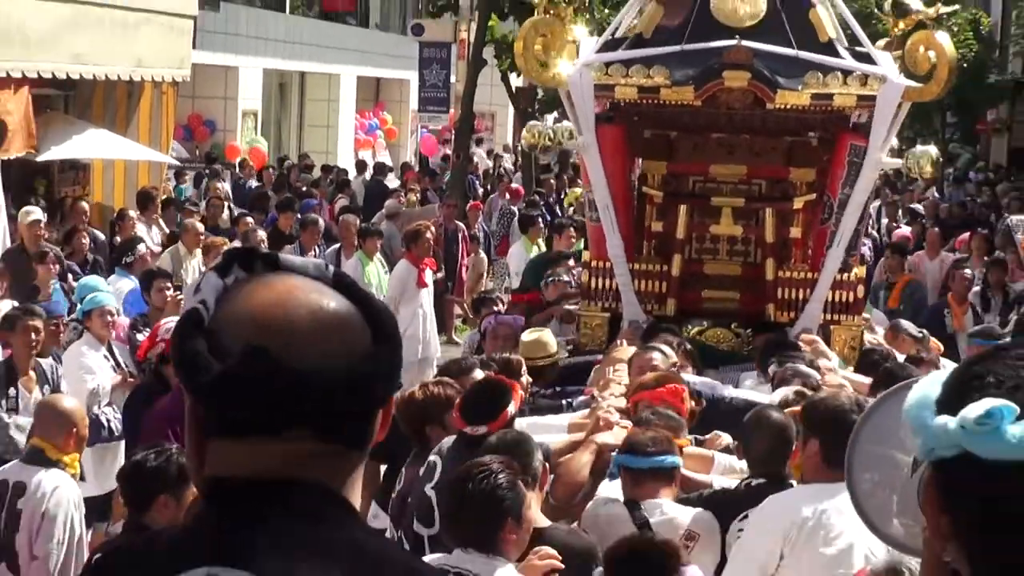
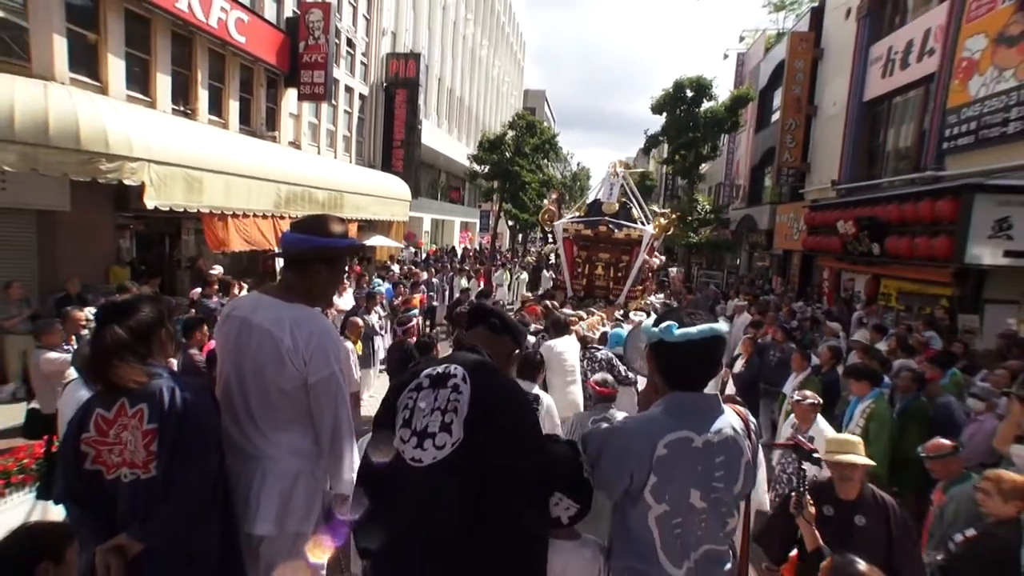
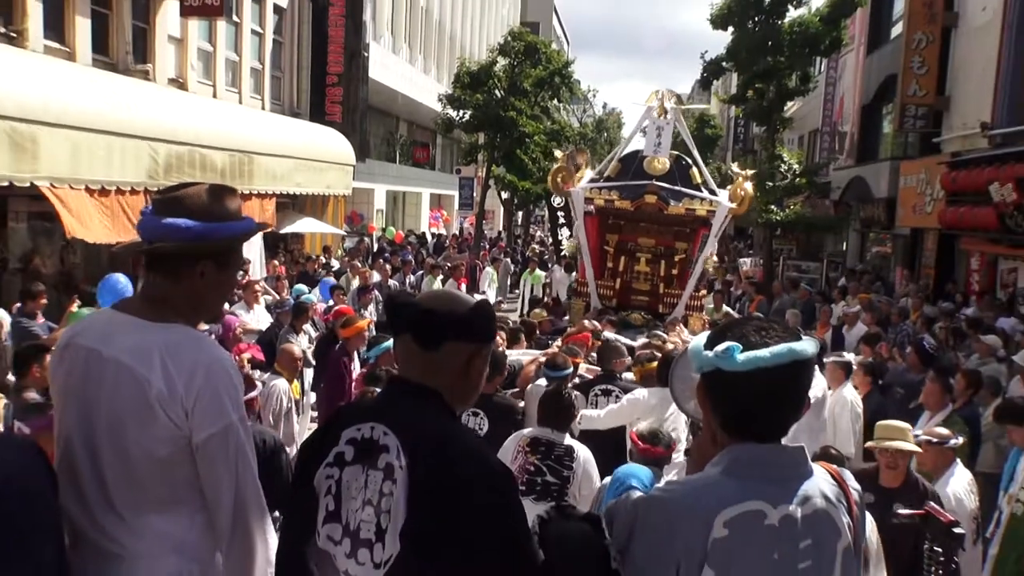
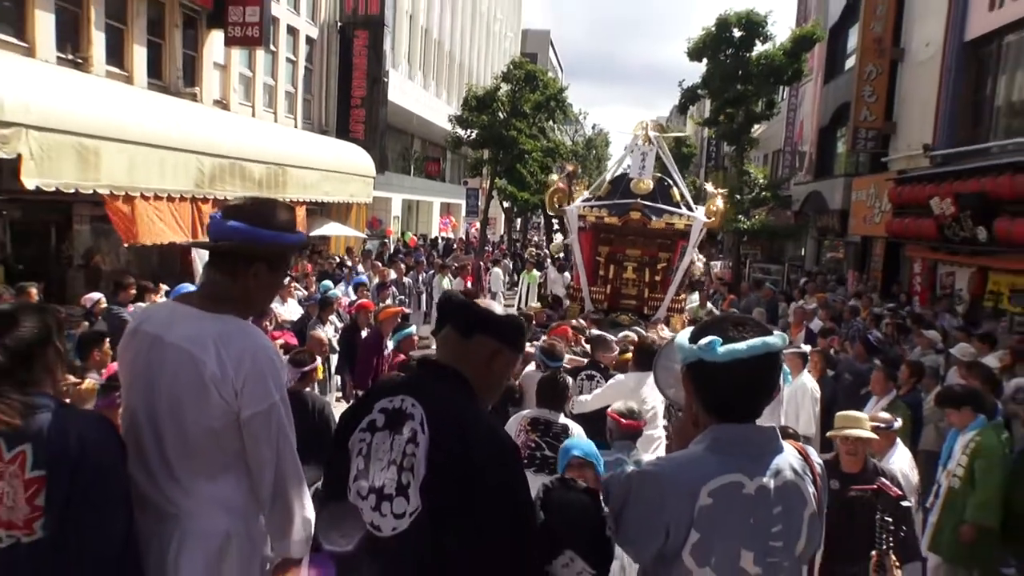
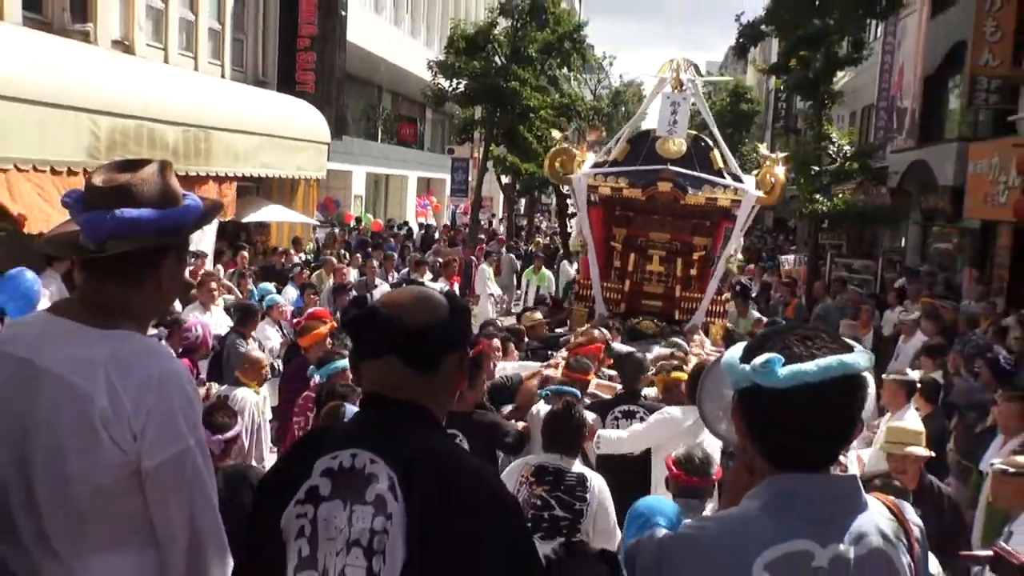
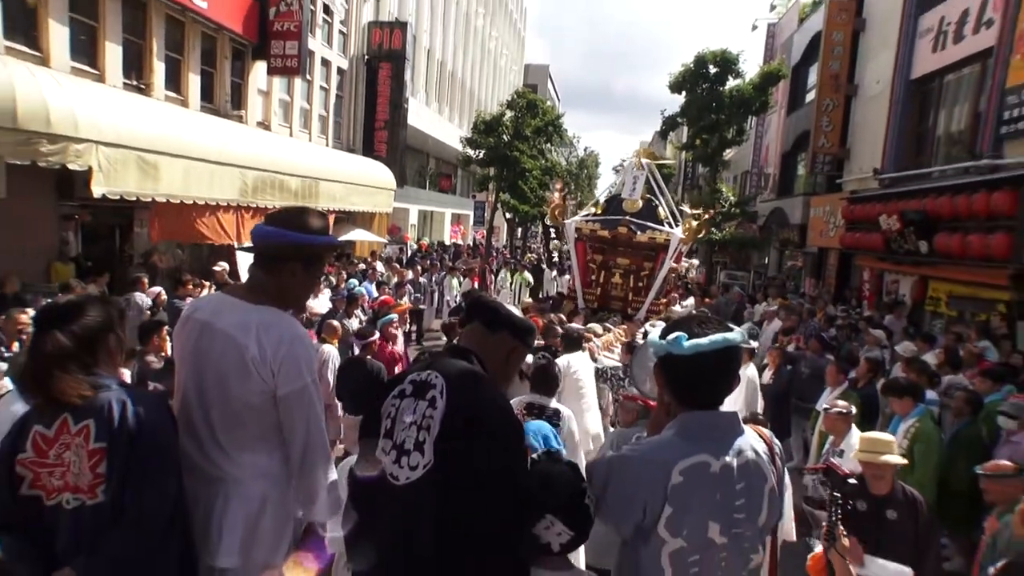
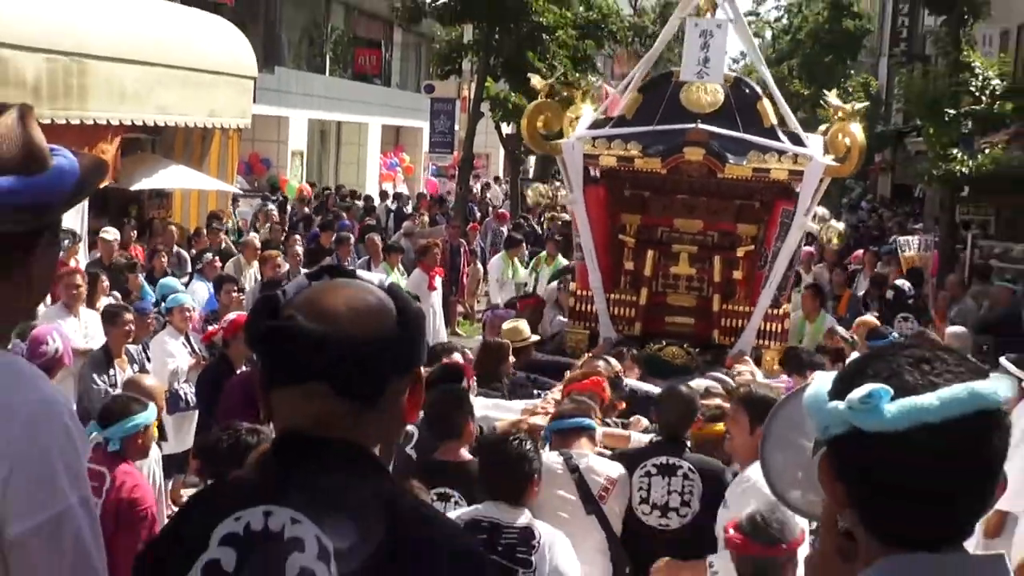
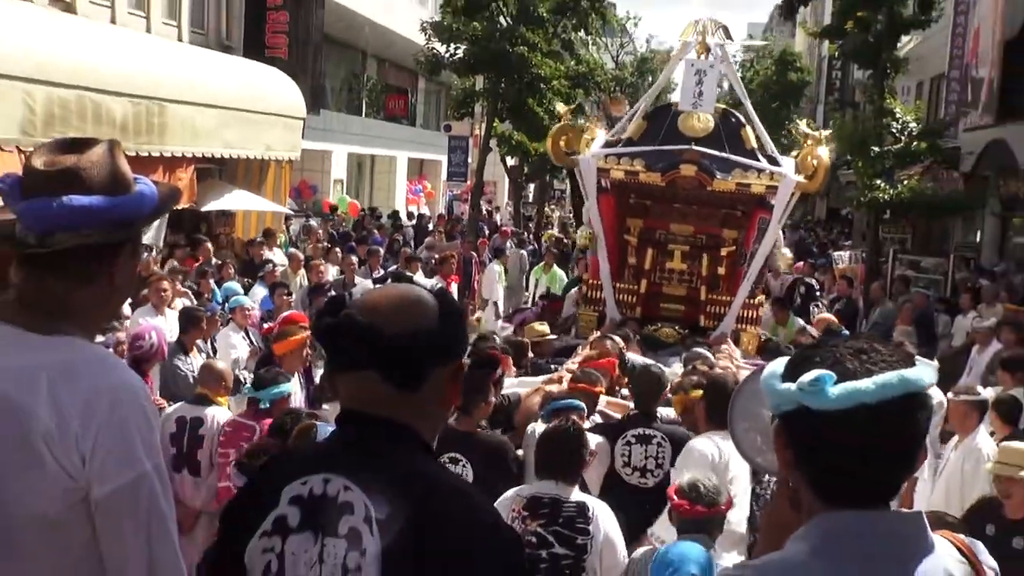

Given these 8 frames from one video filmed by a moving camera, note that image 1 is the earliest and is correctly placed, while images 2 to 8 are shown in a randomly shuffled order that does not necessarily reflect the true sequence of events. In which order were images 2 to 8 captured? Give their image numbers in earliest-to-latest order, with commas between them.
7, 8, 5, 3, 4, 6, 2
